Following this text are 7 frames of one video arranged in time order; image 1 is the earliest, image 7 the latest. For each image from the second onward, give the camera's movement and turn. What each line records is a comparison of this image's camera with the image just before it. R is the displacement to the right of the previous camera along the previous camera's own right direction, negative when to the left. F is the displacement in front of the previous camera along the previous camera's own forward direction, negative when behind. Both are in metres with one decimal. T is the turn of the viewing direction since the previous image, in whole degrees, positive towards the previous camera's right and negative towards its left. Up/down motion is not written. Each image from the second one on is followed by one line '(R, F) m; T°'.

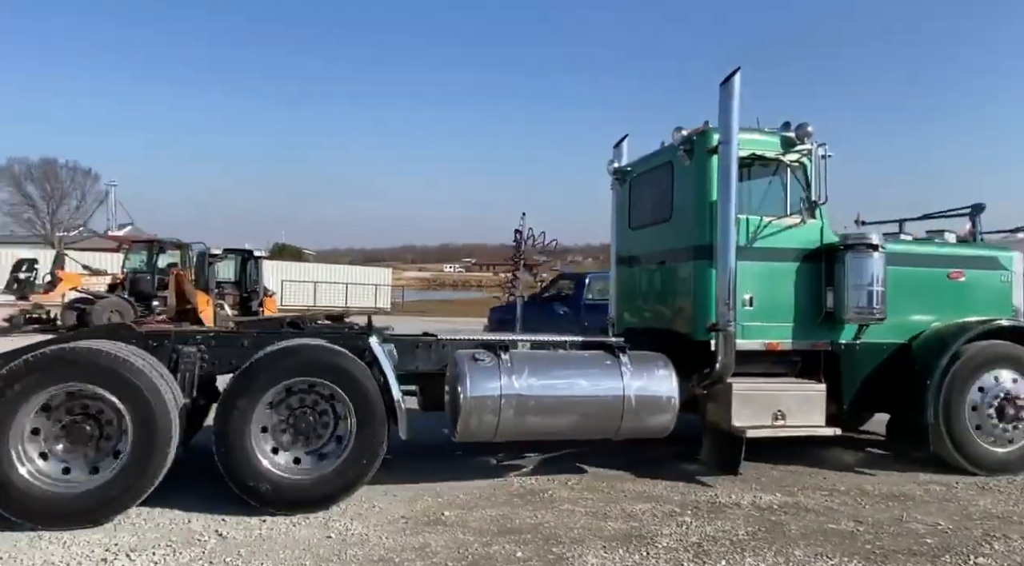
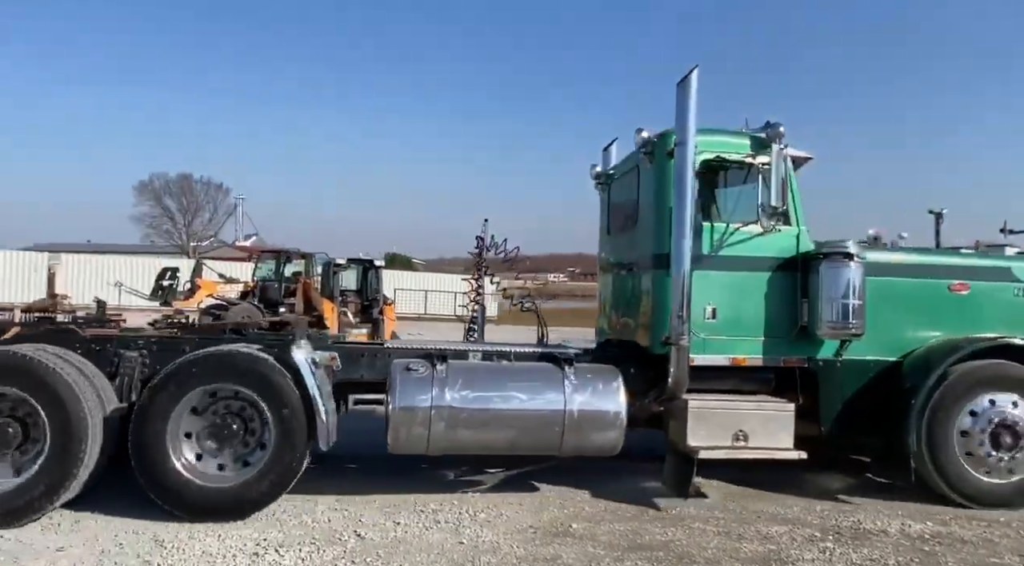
(+0.9, +0.2) m; -6°
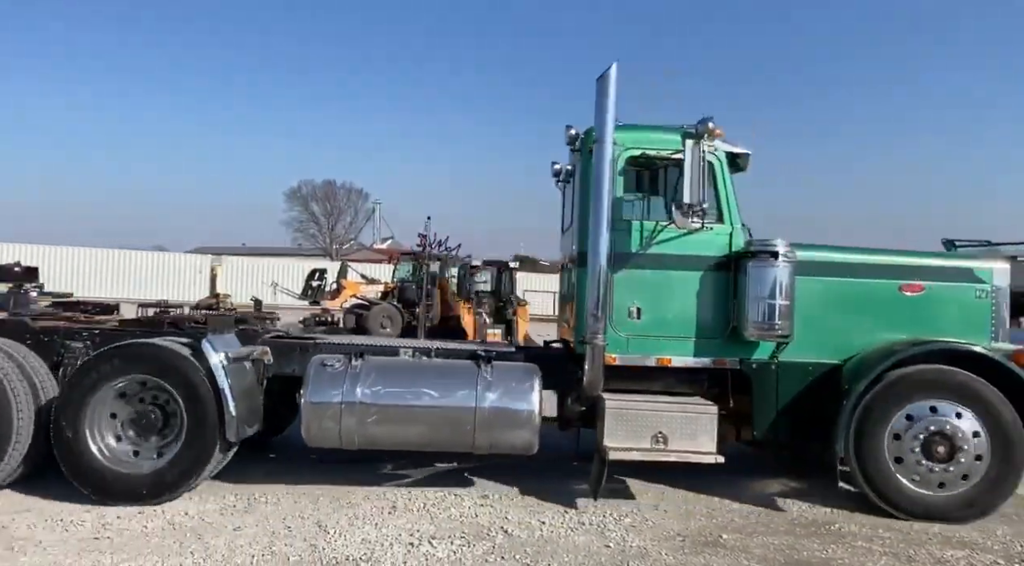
(+1.0, 0.0) m; -5°
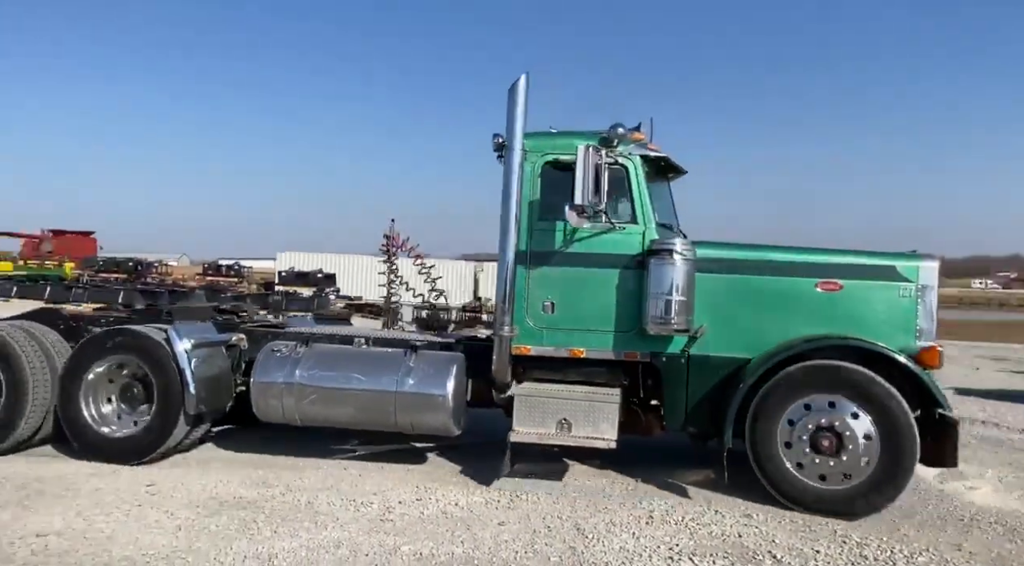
(+1.5, -0.3) m; -10°
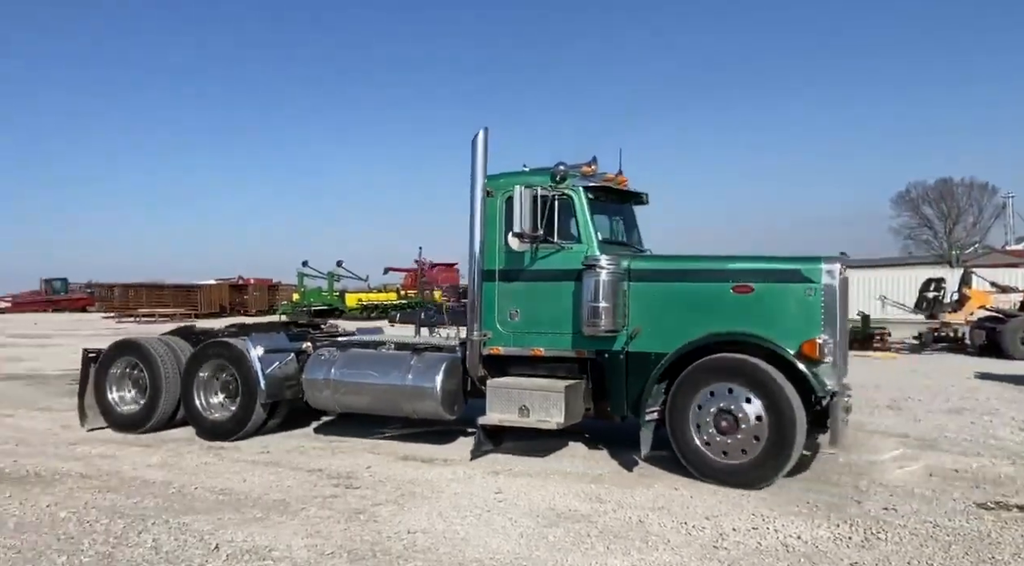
(+1.9, -1.0) m; -14°
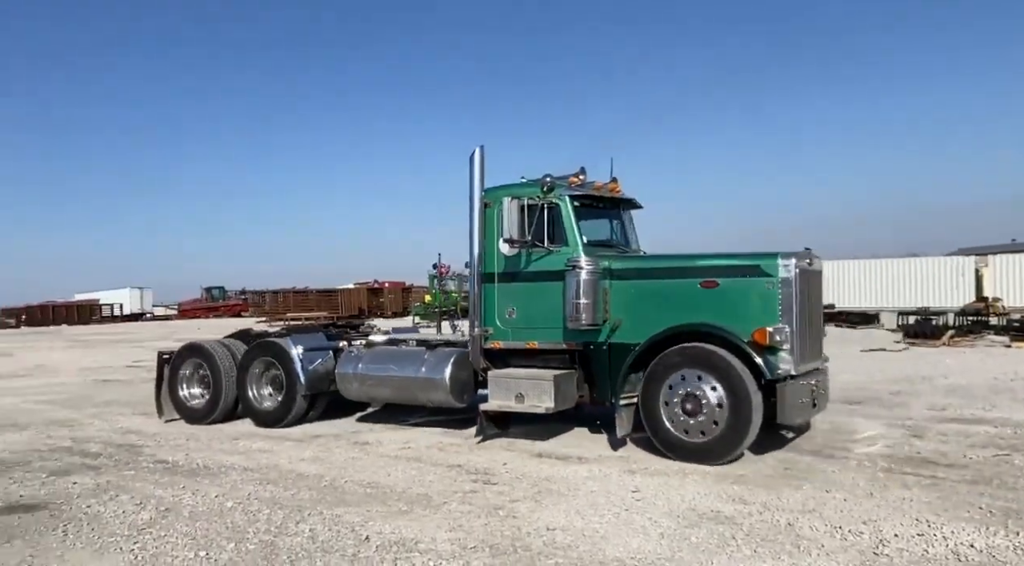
(+0.8, -0.7) m; -6°
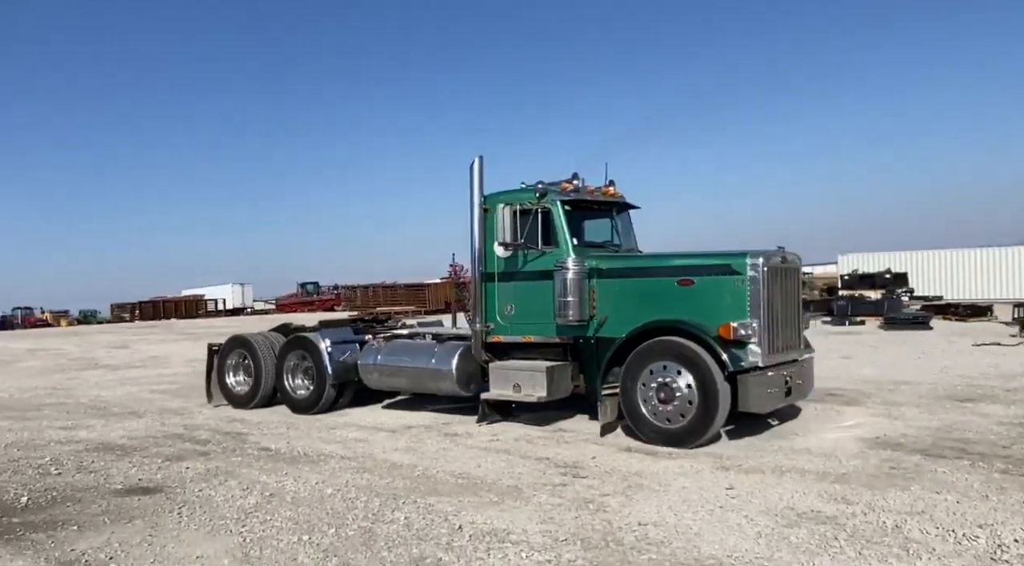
(+0.7, -0.6) m; -5°
